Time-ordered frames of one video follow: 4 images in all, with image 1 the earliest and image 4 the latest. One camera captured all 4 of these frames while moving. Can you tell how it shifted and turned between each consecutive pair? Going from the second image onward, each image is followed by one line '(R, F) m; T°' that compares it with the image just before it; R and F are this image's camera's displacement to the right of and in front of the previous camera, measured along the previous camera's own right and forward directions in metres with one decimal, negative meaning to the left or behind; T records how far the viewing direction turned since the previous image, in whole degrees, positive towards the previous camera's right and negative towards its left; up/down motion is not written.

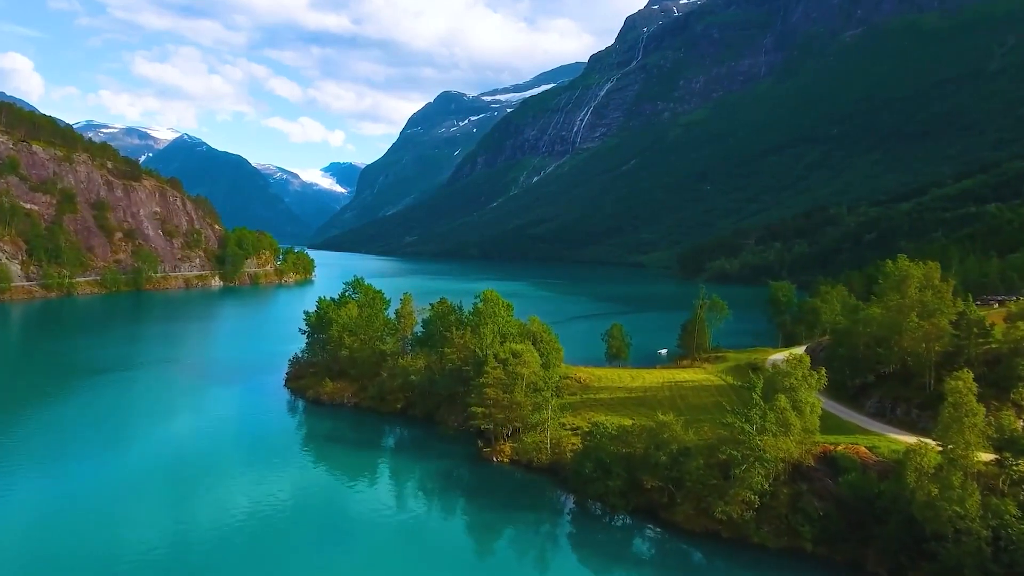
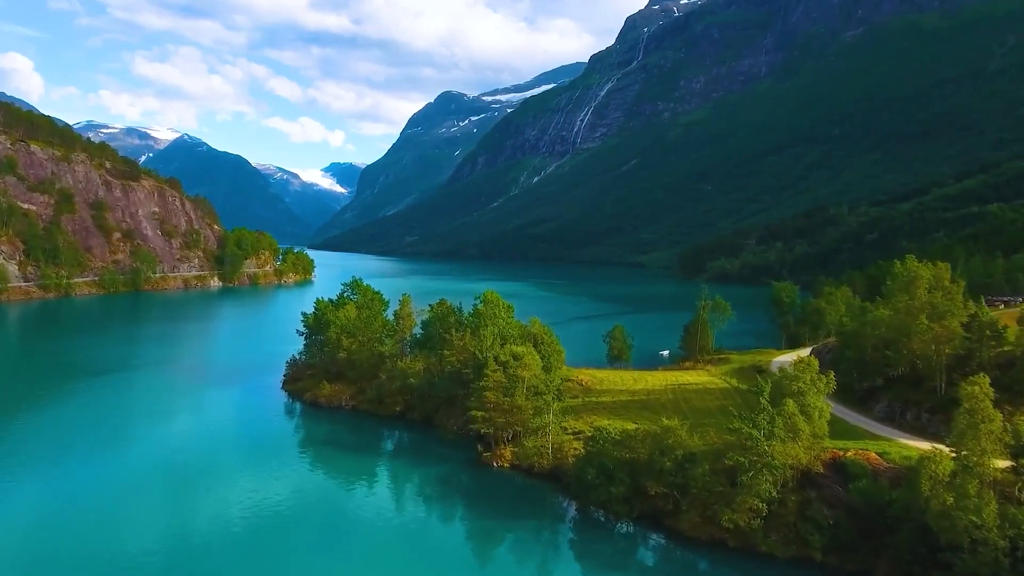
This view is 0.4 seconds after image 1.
(0.0, +1.0) m; 0°
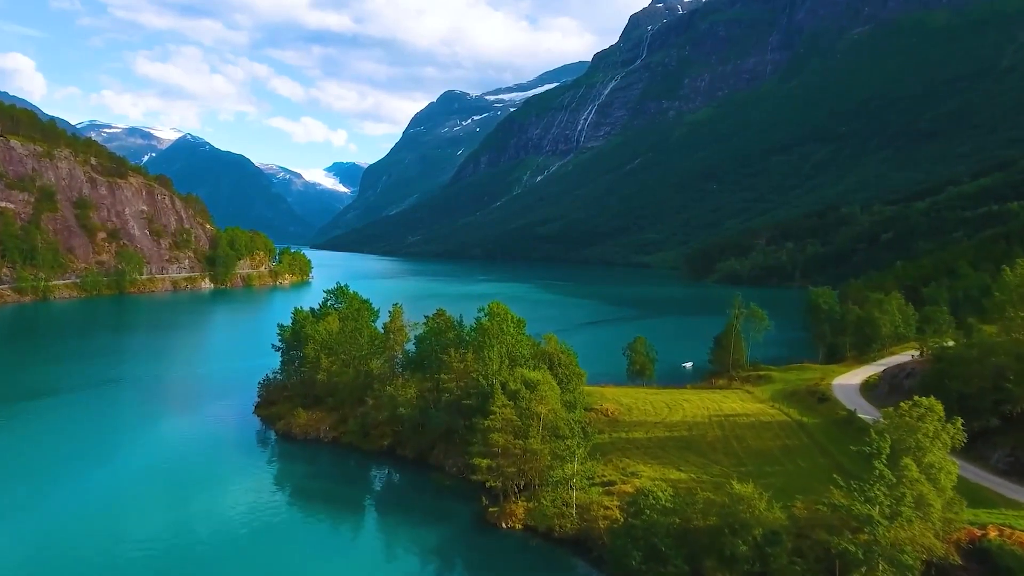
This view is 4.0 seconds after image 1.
(-0.6, +10.4) m; 0°
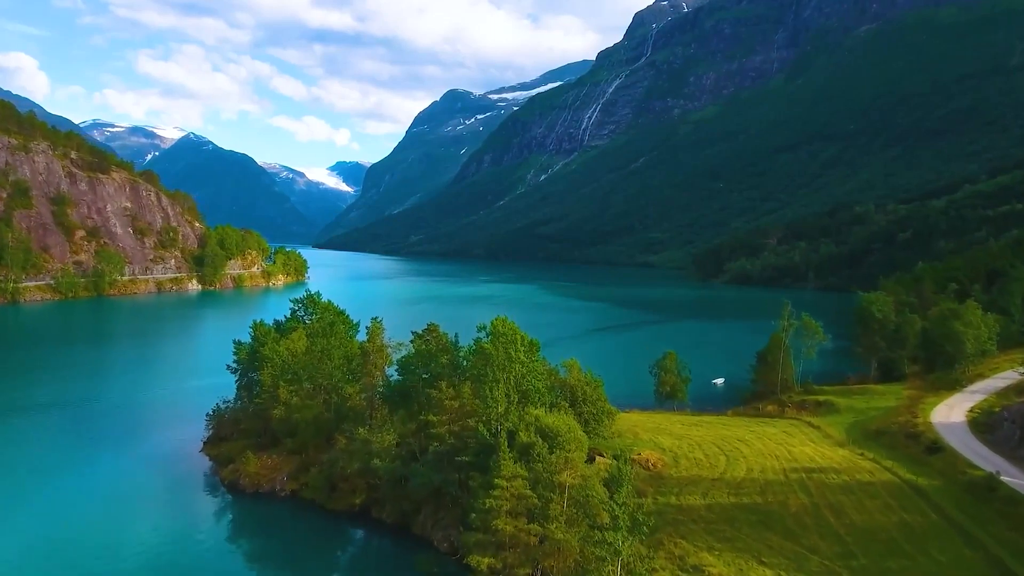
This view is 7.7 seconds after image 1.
(-0.4, +12.1) m; 0°
